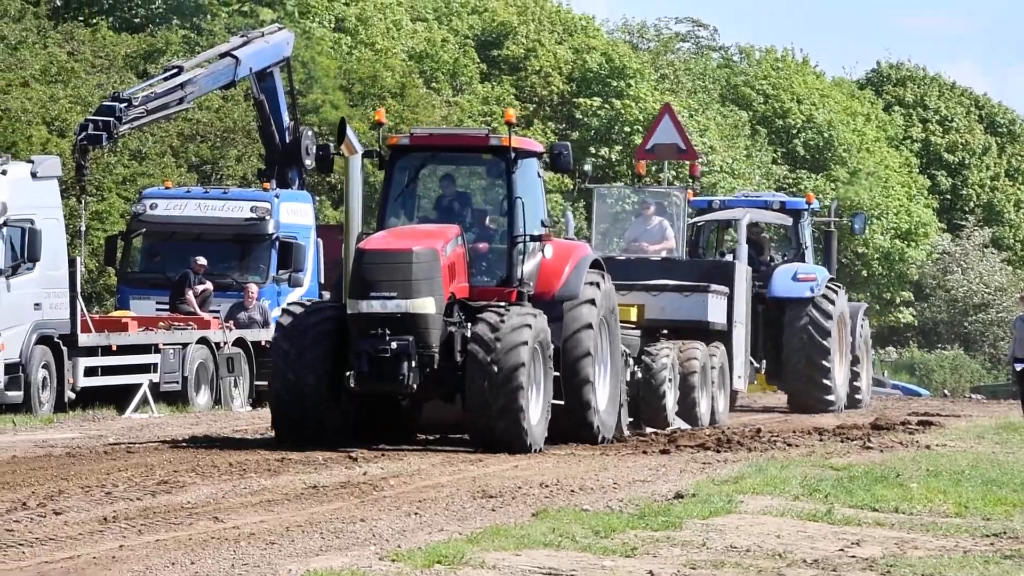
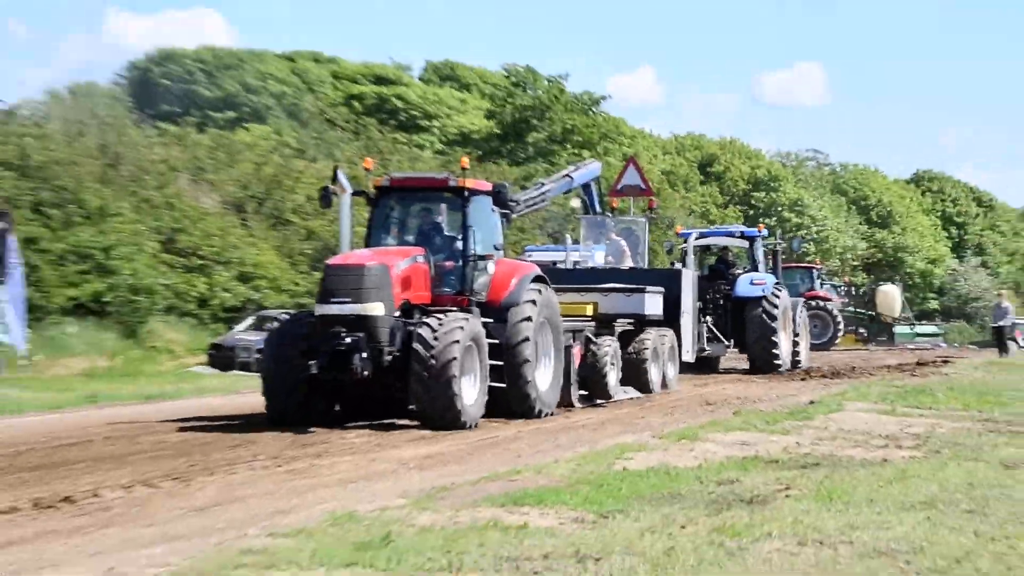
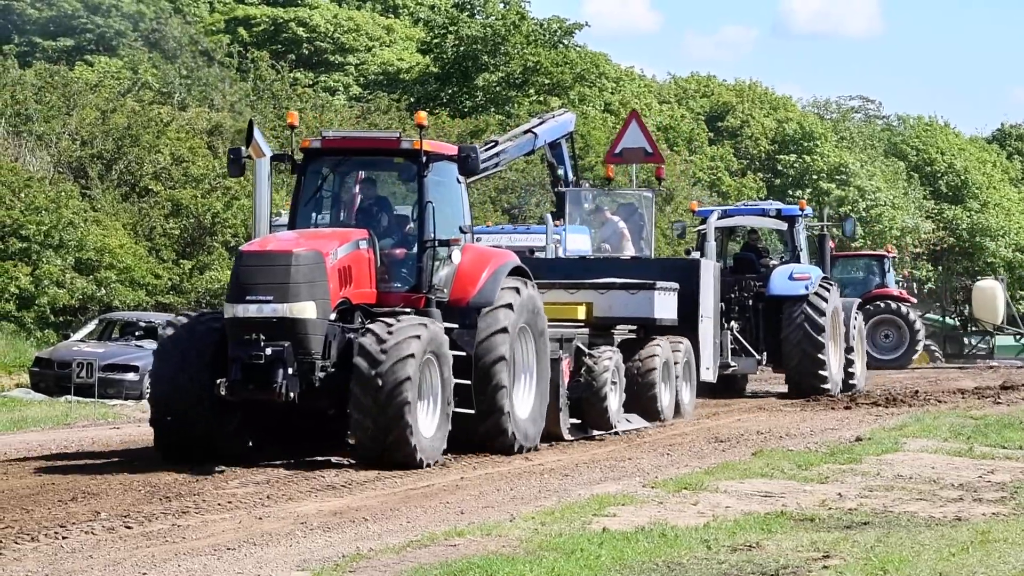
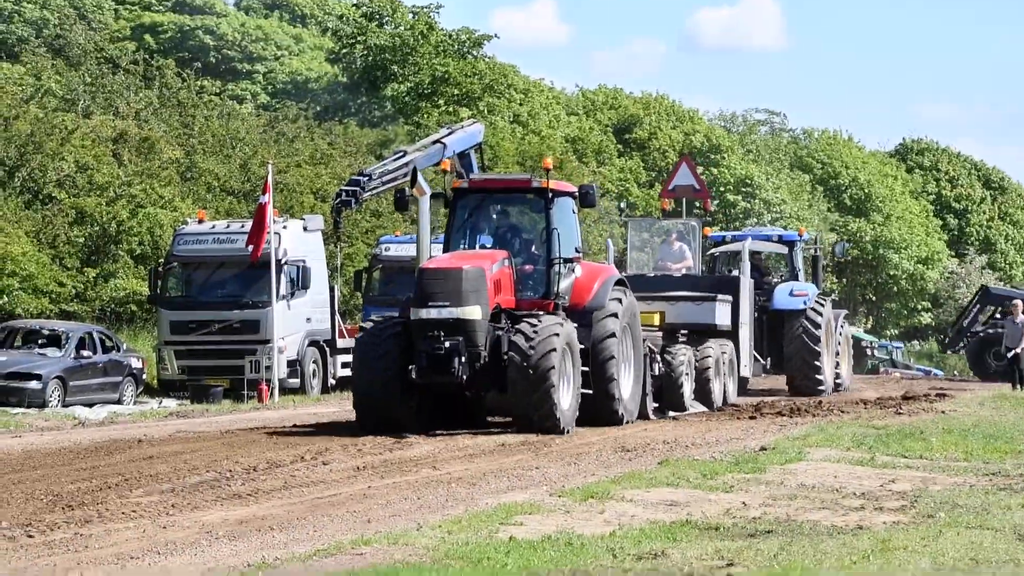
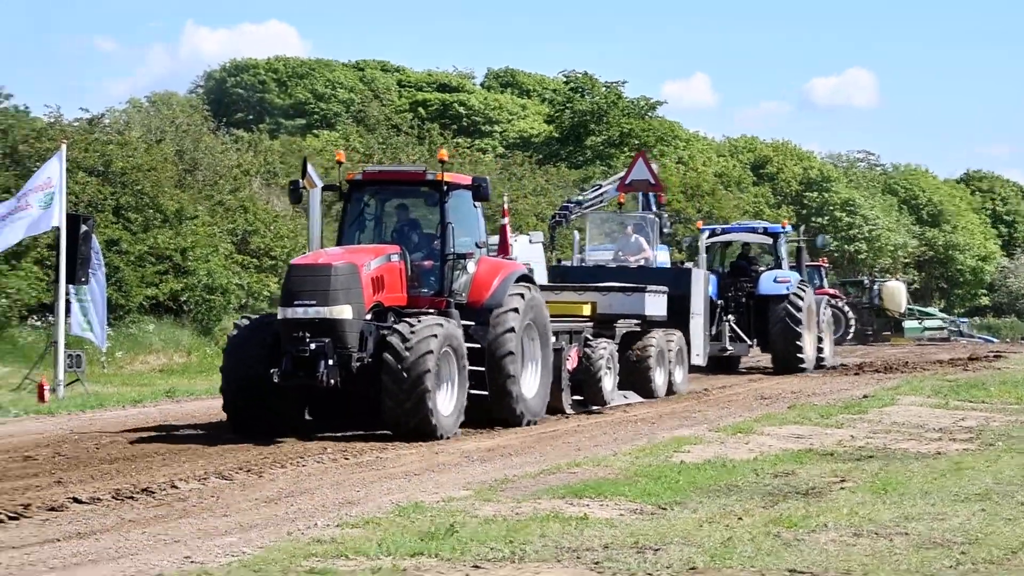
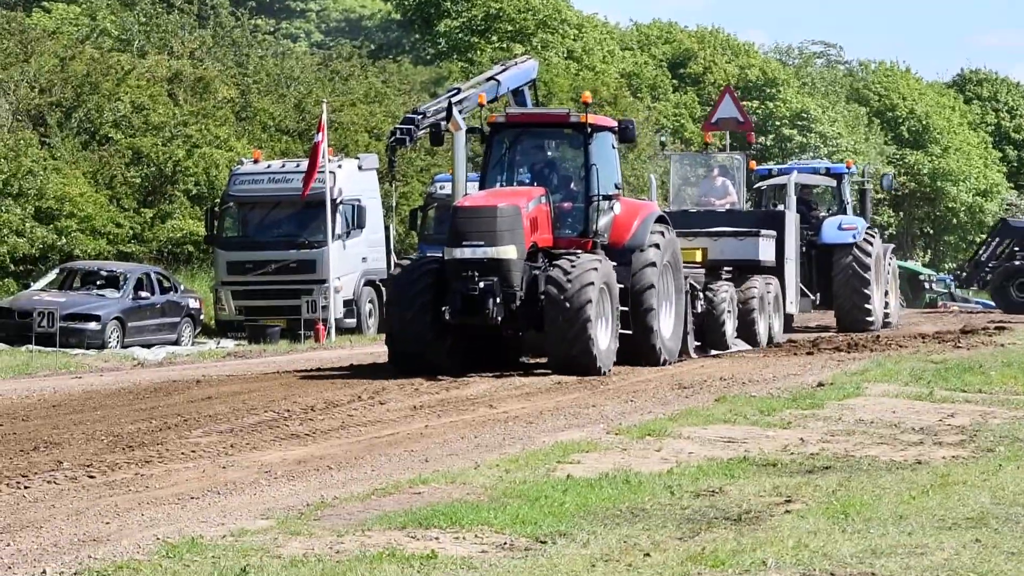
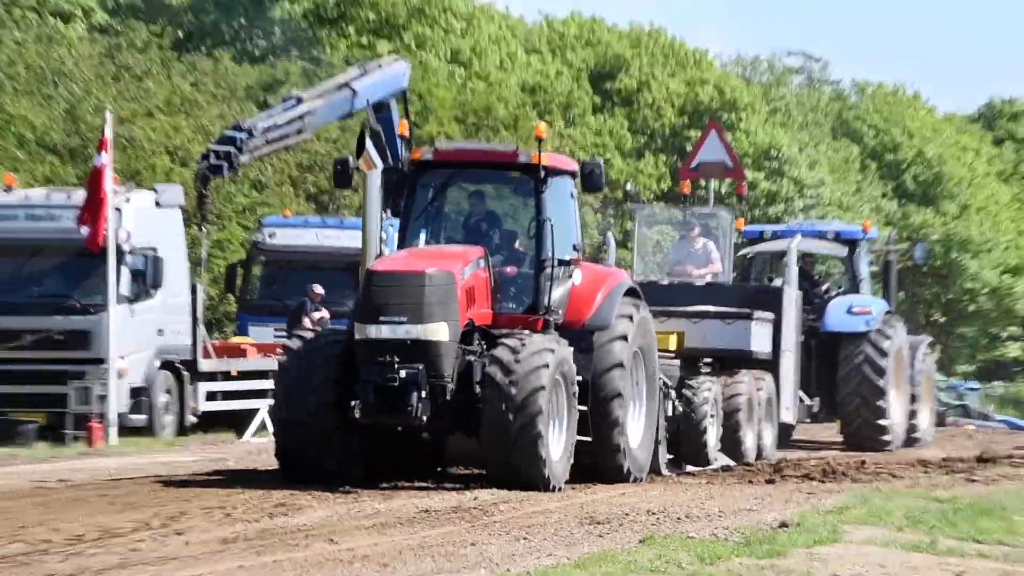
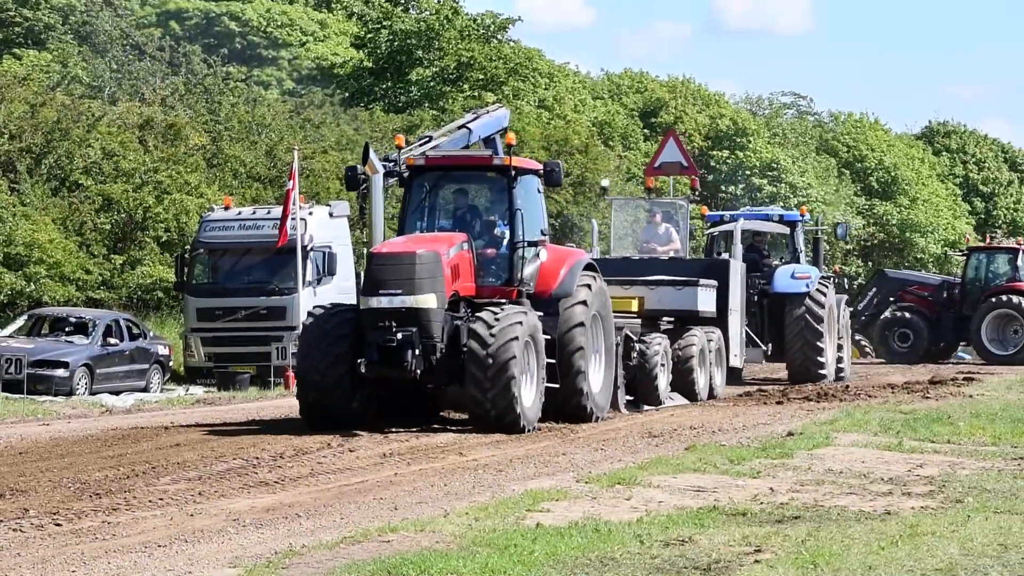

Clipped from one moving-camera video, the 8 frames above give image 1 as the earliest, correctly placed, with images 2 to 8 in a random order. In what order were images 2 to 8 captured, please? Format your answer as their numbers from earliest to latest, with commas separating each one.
7, 4, 6, 8, 3, 2, 5
